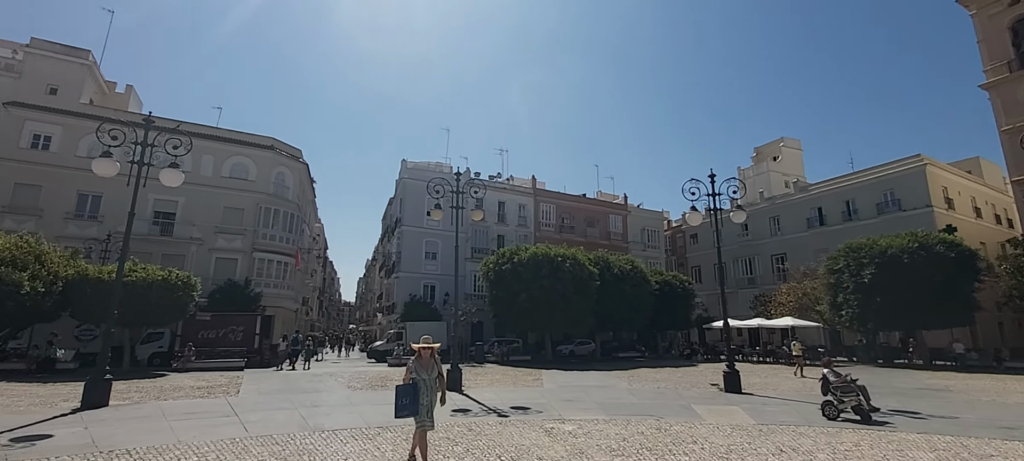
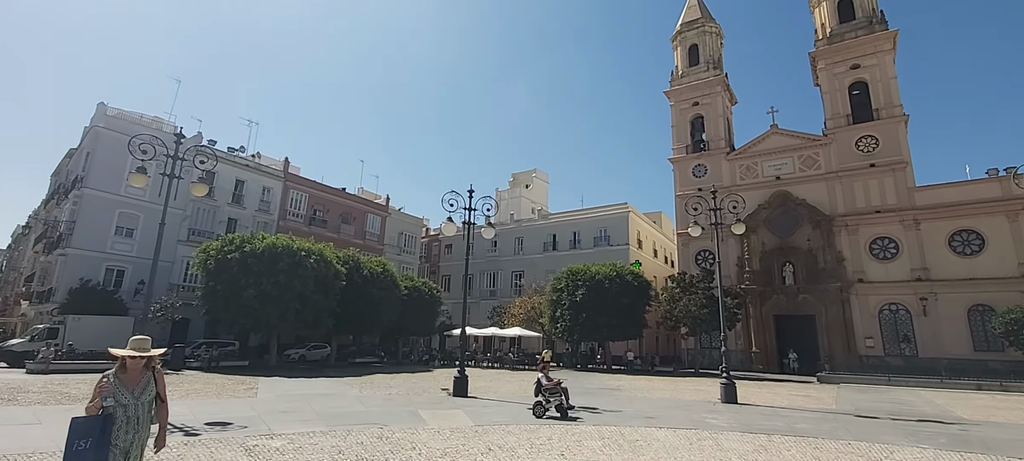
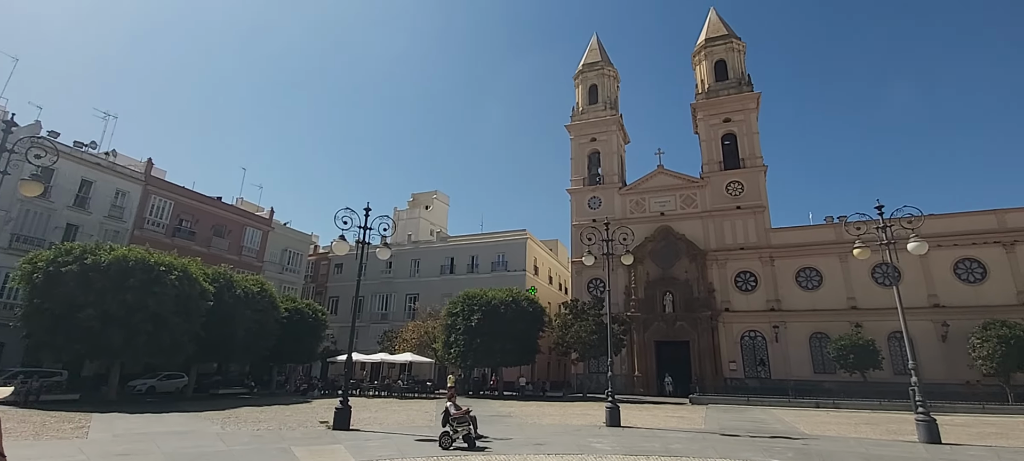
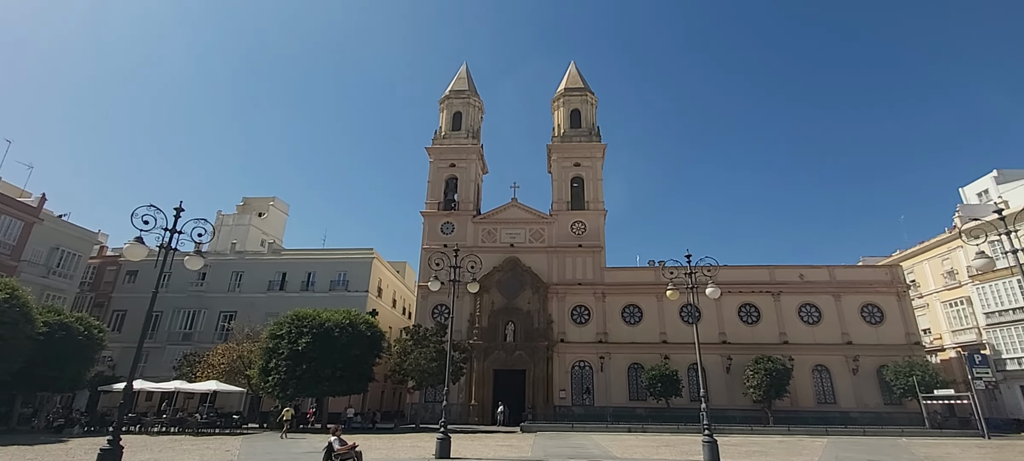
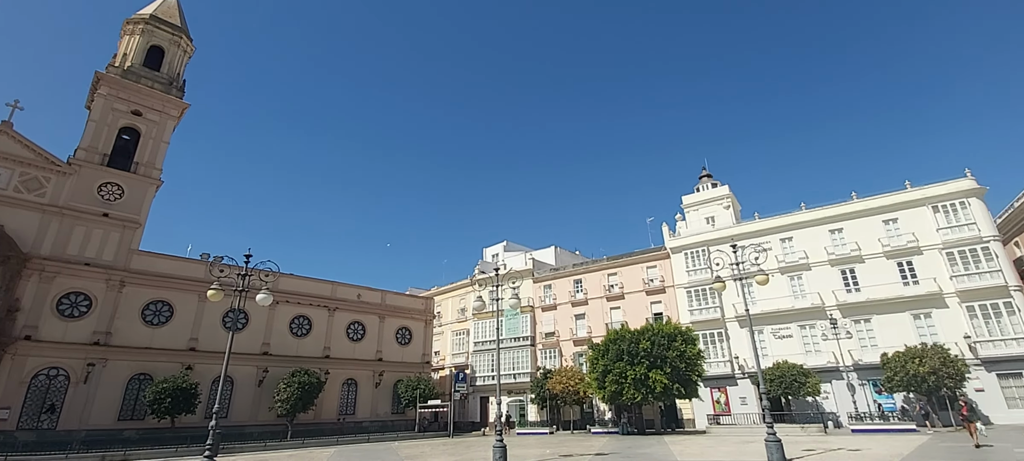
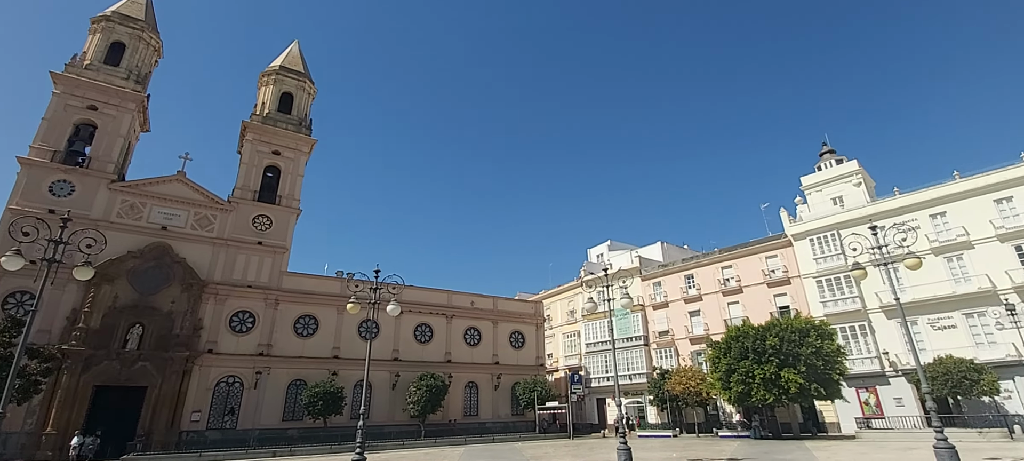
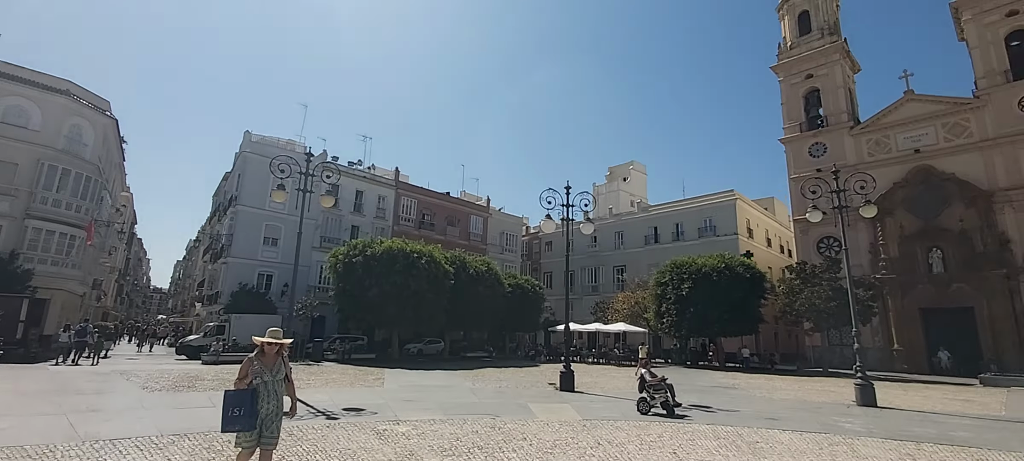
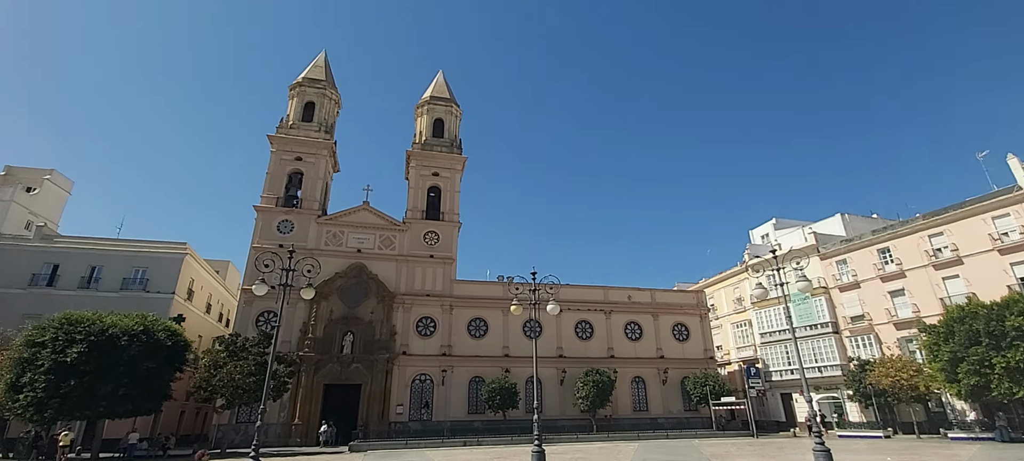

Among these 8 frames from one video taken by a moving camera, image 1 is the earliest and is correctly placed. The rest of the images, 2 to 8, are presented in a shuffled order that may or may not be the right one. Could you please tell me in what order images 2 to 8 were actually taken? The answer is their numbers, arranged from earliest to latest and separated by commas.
7, 2, 3, 4, 8, 6, 5
